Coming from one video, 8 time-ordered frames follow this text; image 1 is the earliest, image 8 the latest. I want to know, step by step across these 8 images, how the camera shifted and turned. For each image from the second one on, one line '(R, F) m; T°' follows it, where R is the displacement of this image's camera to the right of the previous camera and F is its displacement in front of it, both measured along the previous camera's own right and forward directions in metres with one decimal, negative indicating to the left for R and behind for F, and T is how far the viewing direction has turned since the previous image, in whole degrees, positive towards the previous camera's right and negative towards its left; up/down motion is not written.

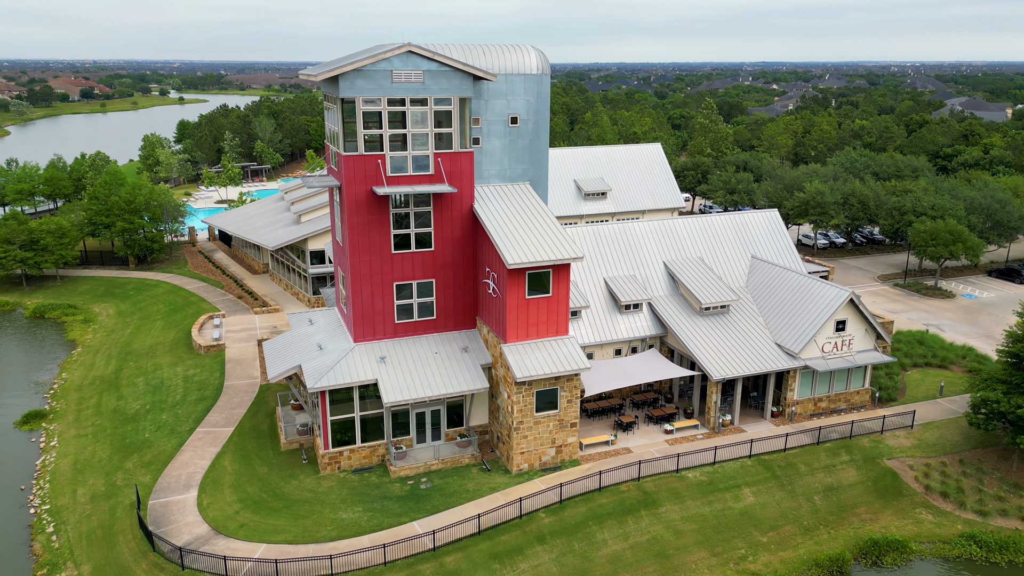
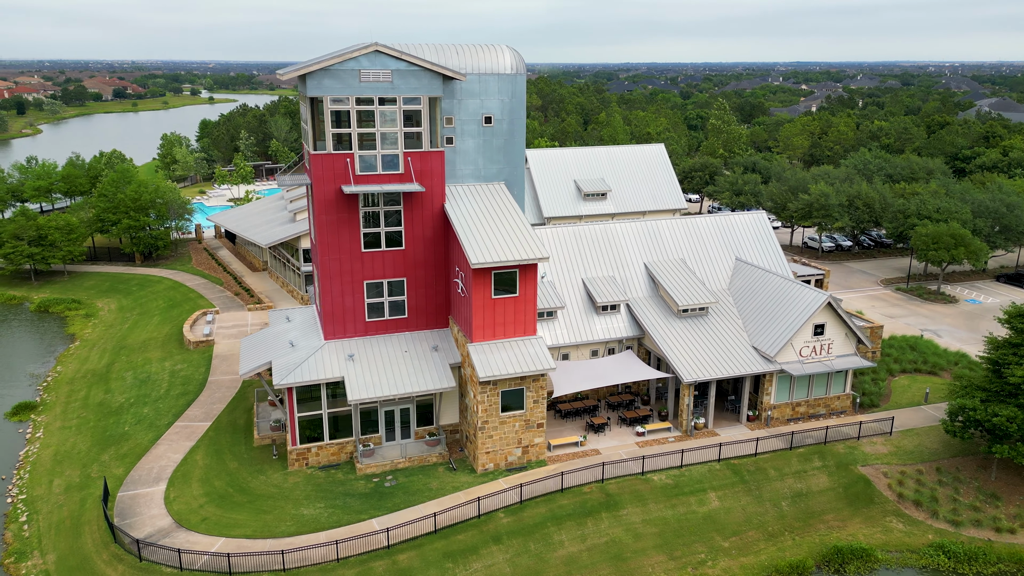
(+2.0, 0.0) m; -2°
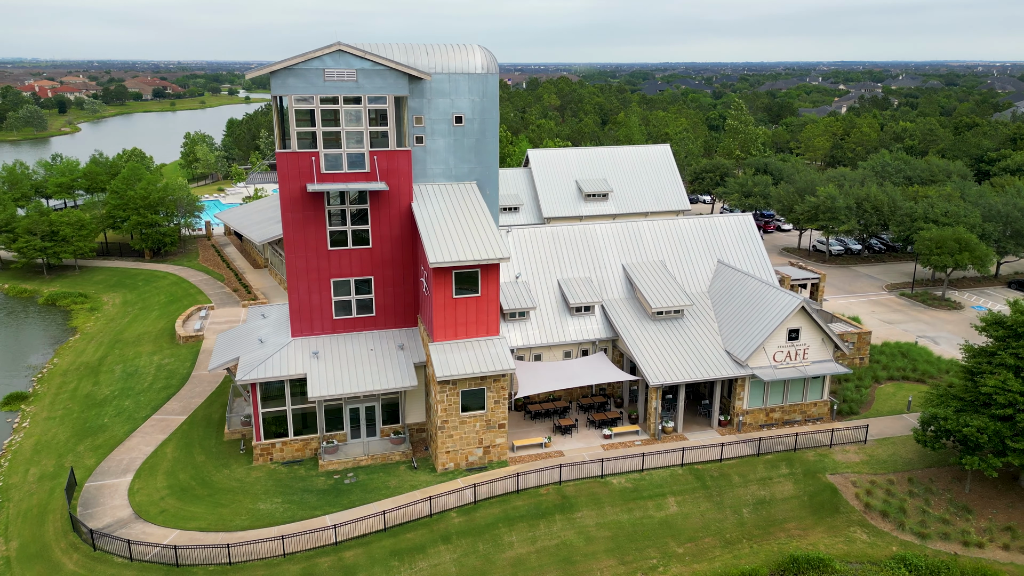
(+2.3, +0.1) m; -3°
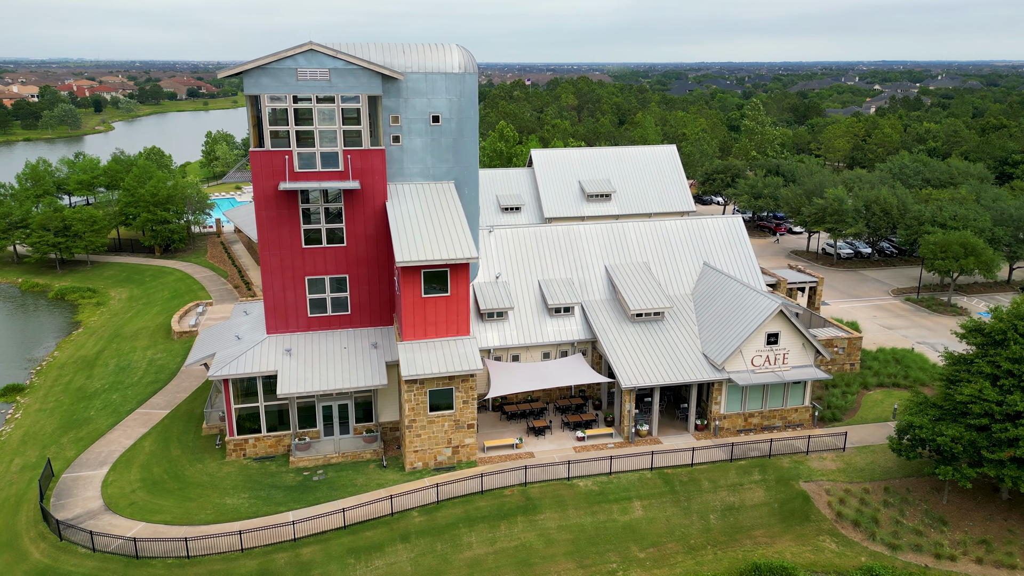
(+2.0, +0.1) m; -2°
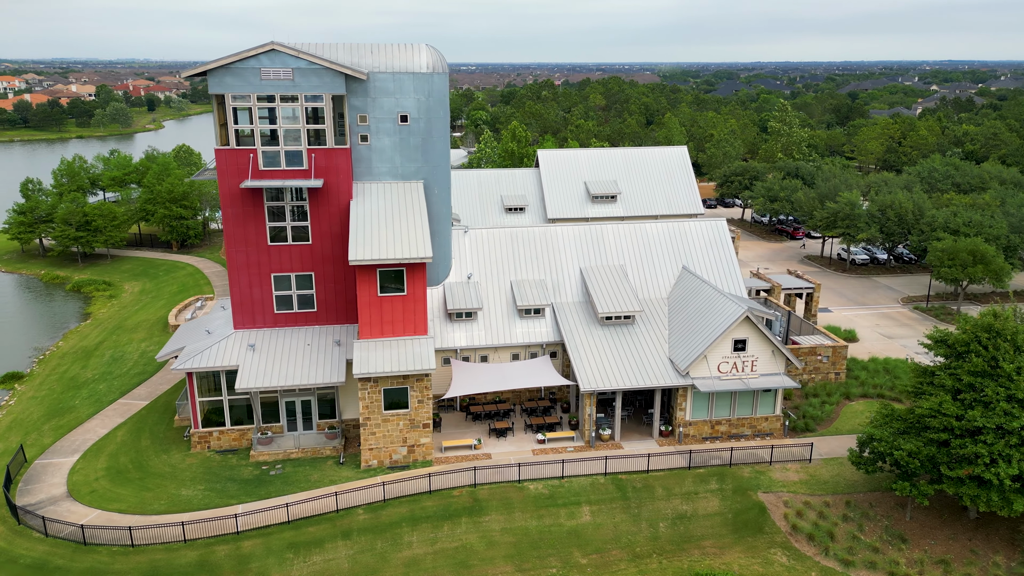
(+2.9, +0.2) m; -4°
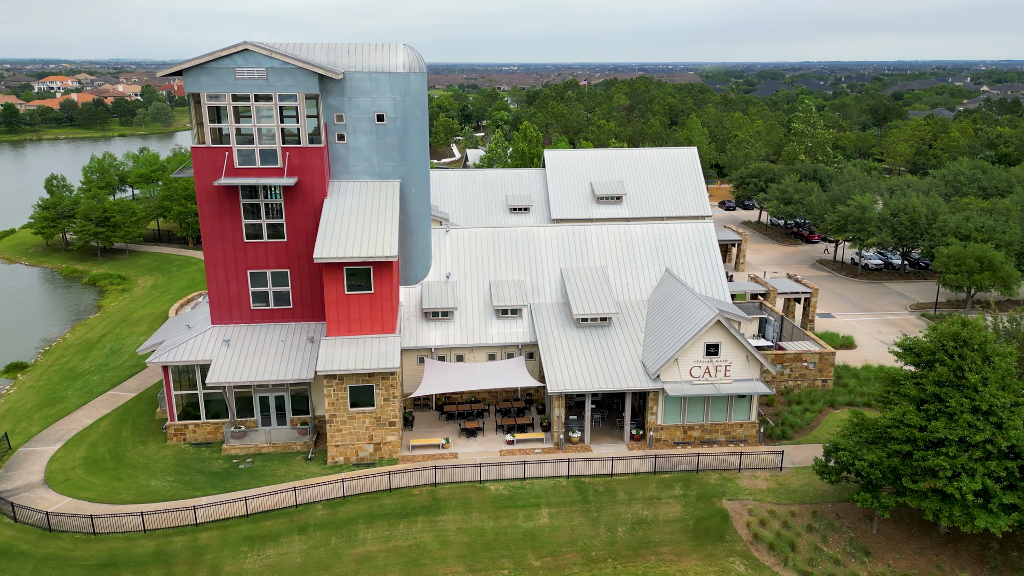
(+2.4, +0.1) m; -3°
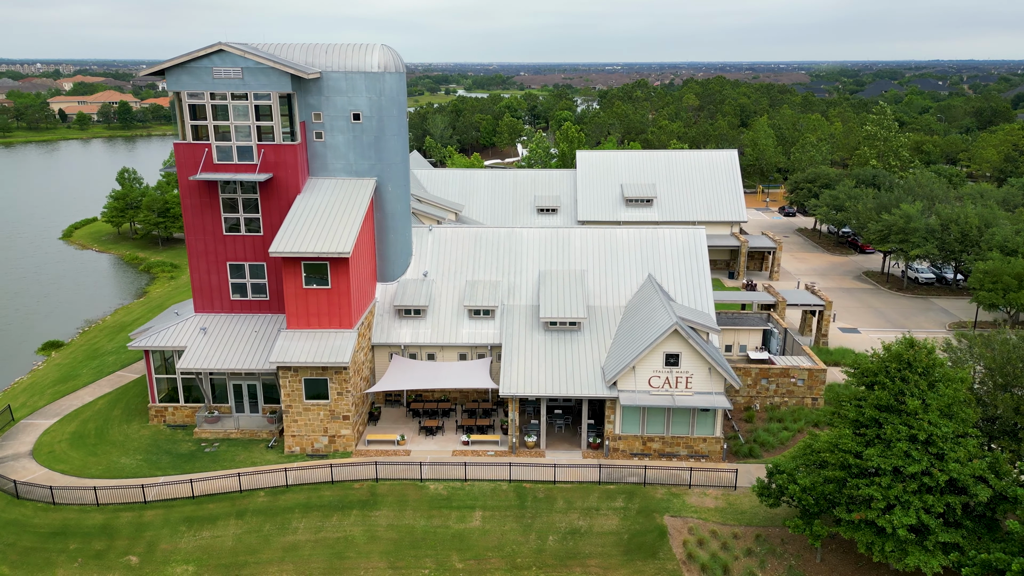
(+4.6, +0.4) m; -7°
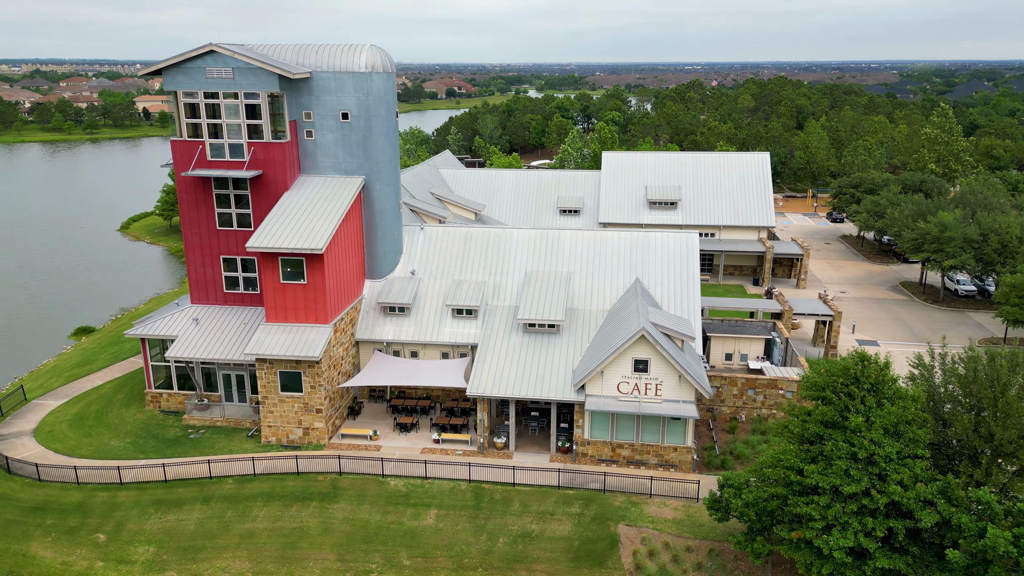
(+3.3, +0.2) m; -5°
